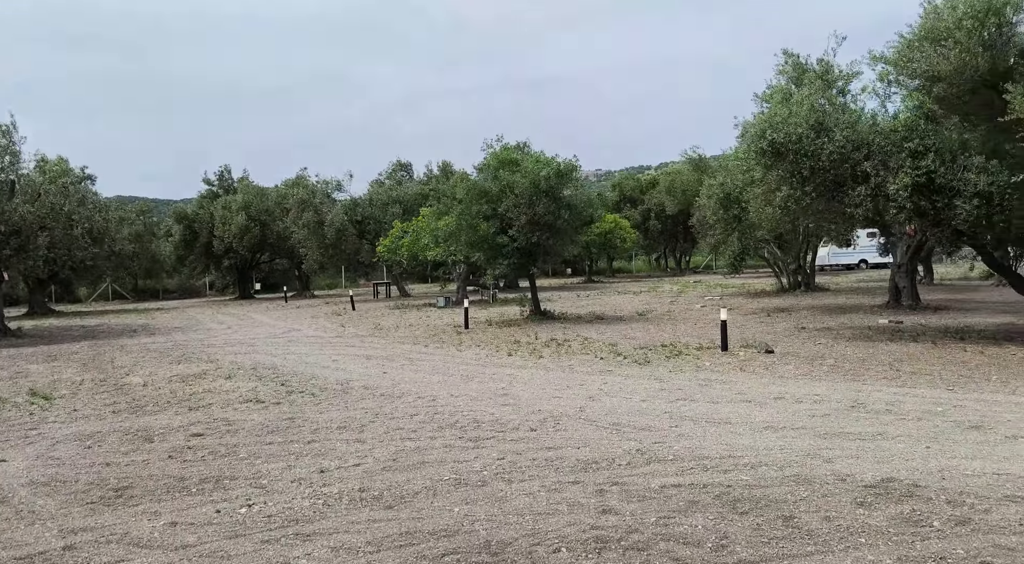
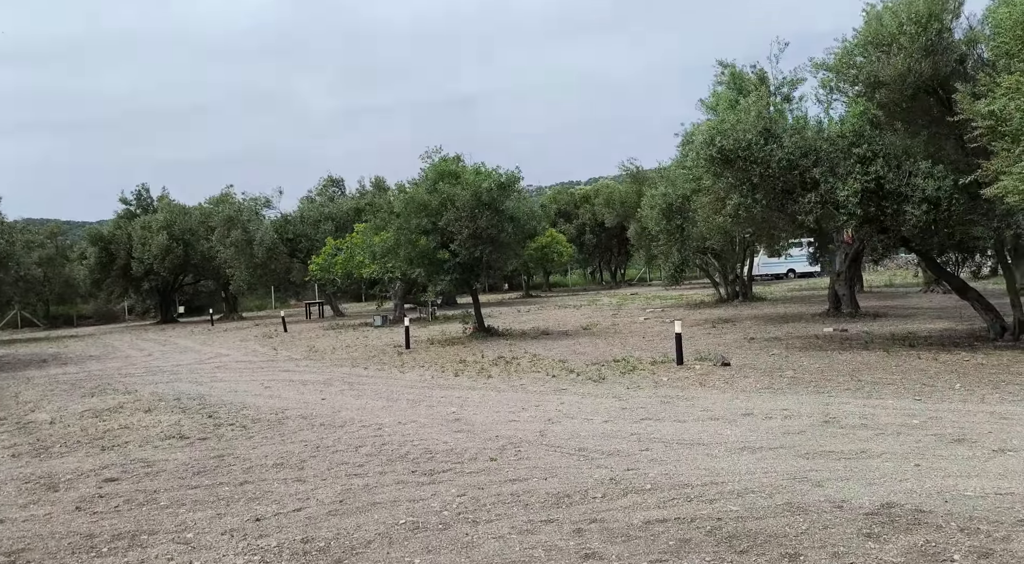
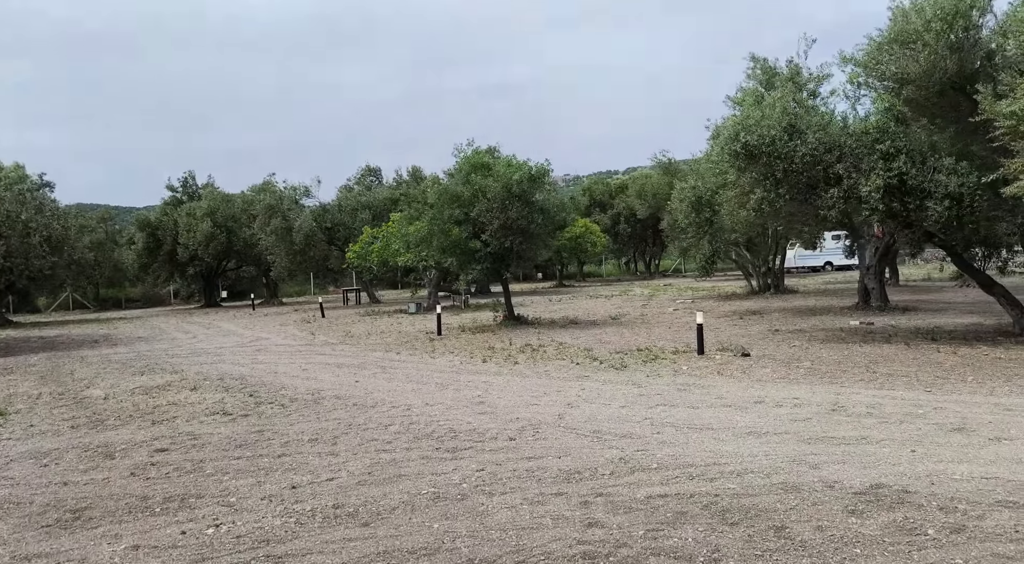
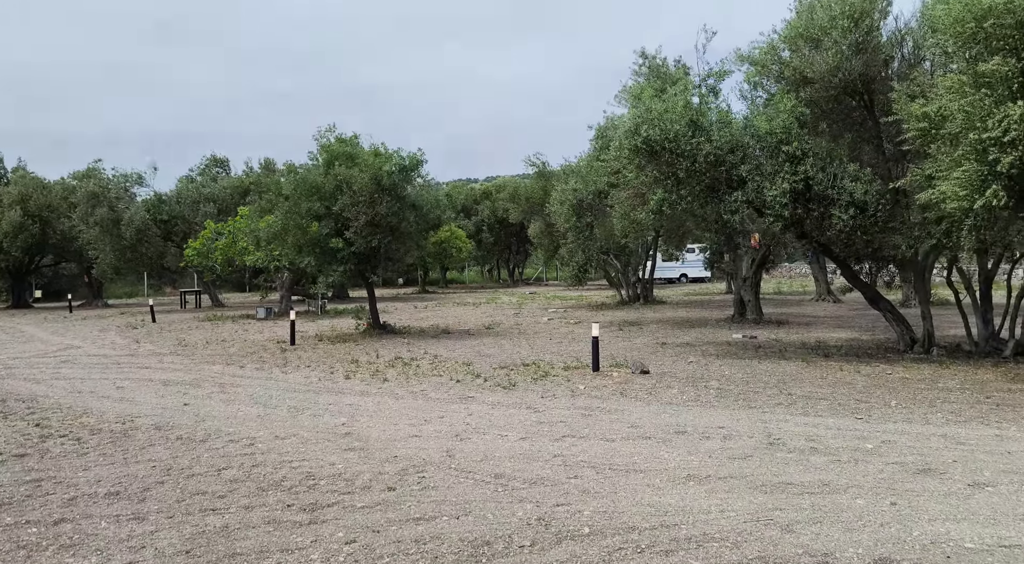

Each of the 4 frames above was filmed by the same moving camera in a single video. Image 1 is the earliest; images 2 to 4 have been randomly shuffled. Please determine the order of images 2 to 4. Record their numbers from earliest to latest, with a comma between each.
3, 2, 4
